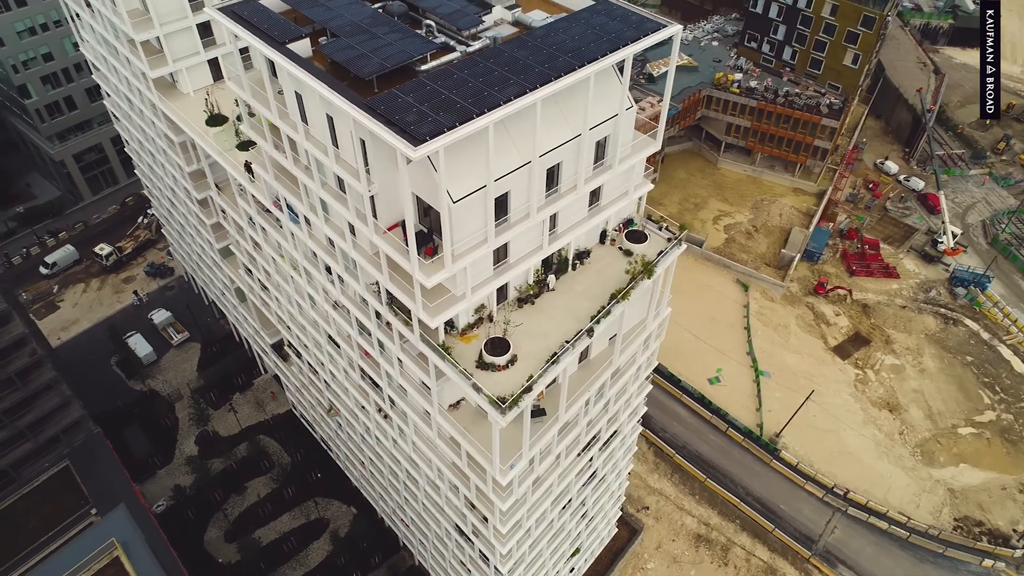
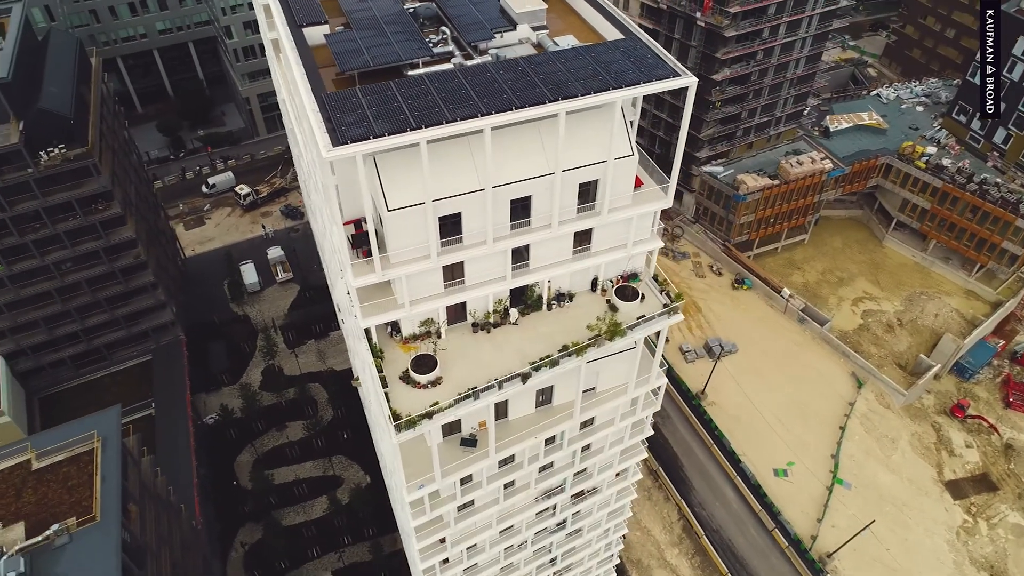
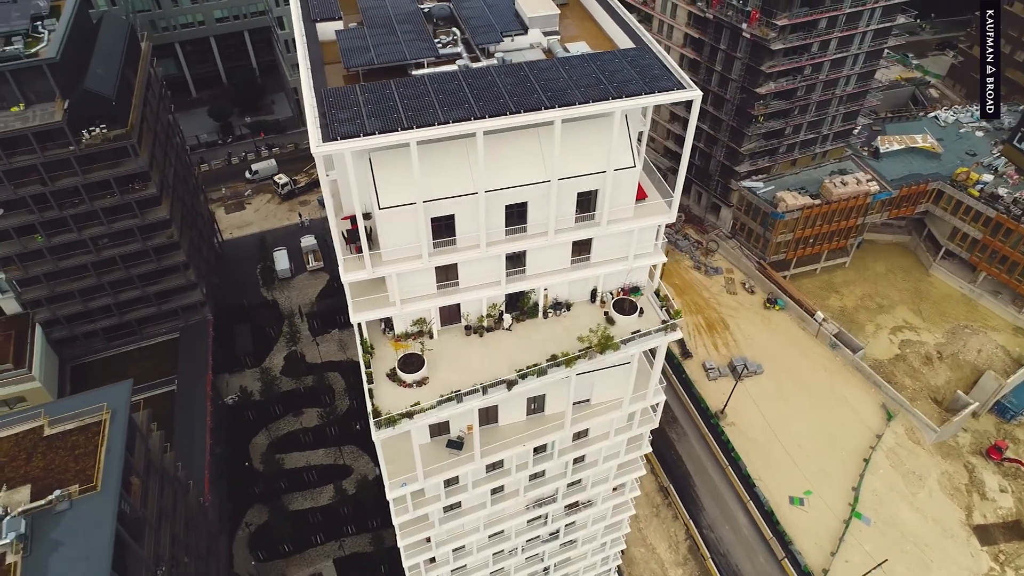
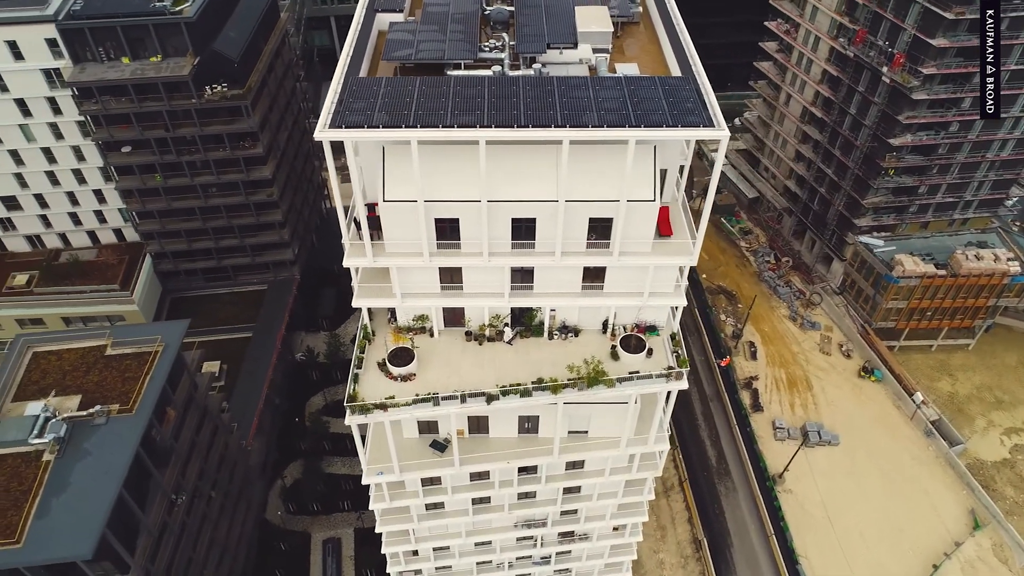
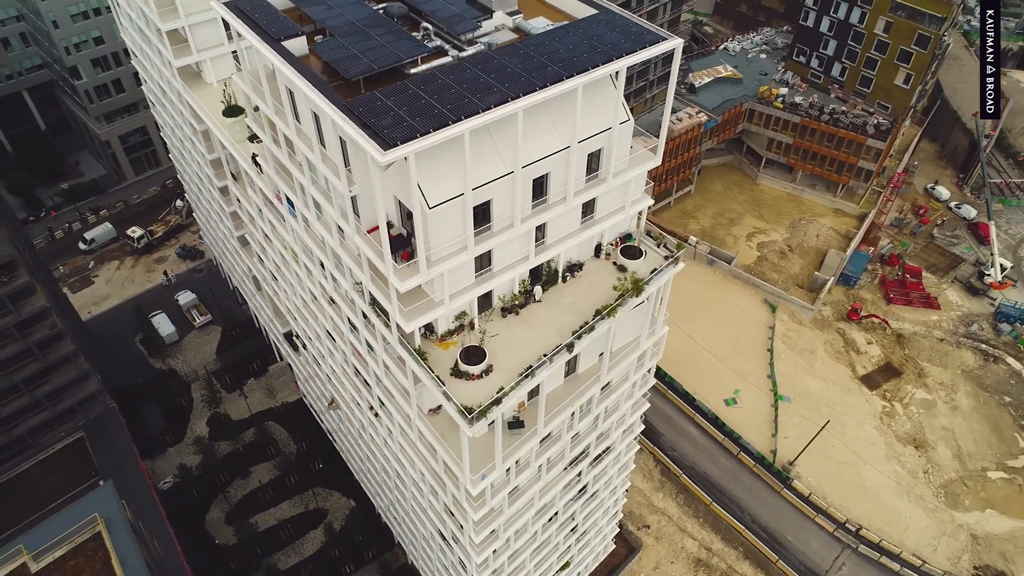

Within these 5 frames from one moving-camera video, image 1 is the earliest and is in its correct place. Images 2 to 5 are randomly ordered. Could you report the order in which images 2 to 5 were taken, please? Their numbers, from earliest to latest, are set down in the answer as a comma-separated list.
5, 2, 3, 4
